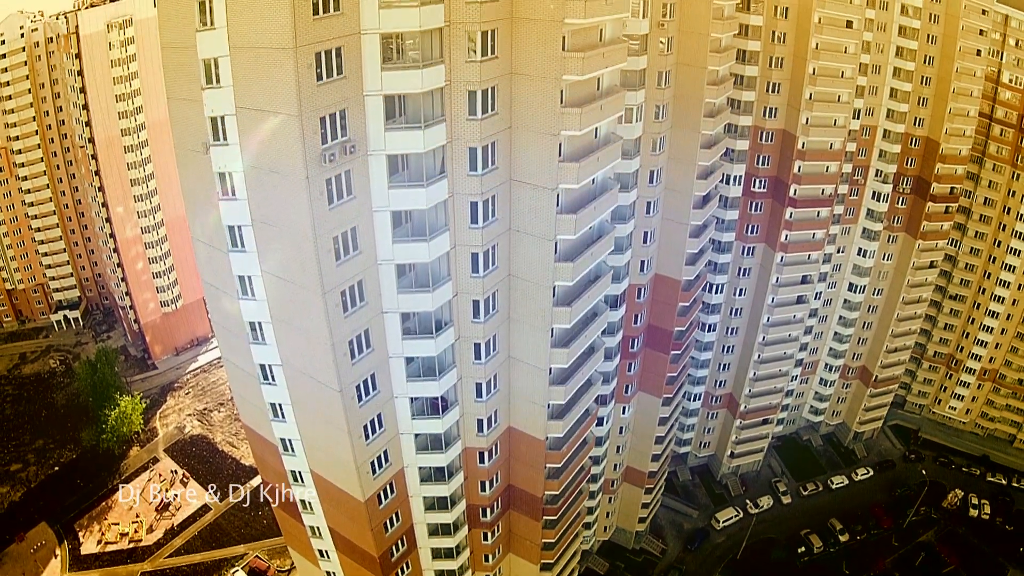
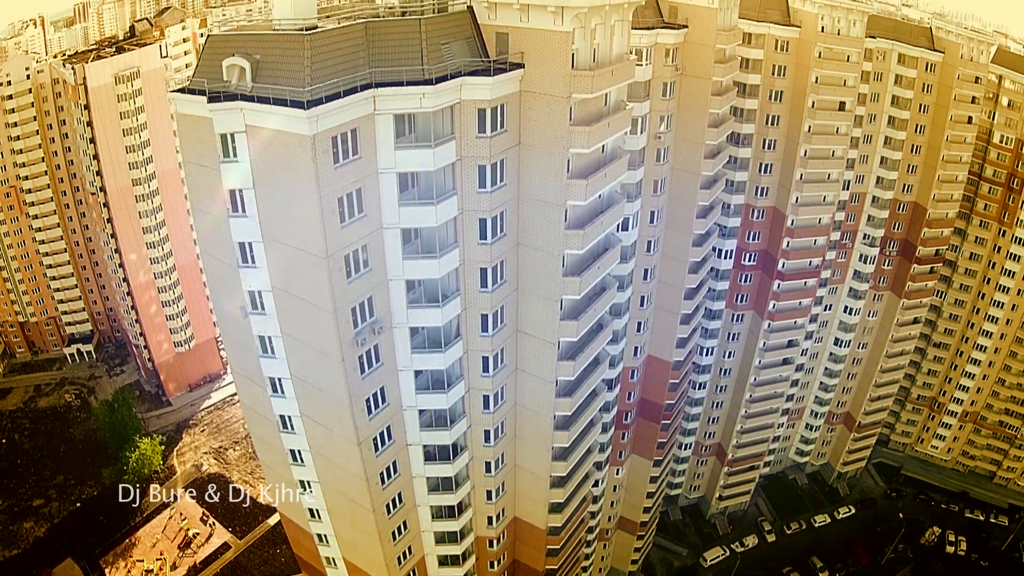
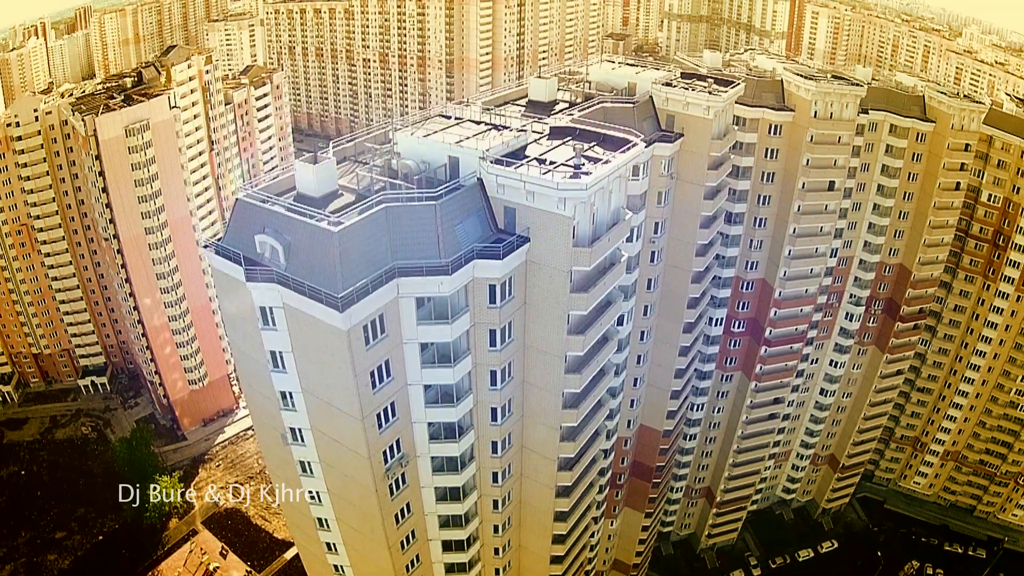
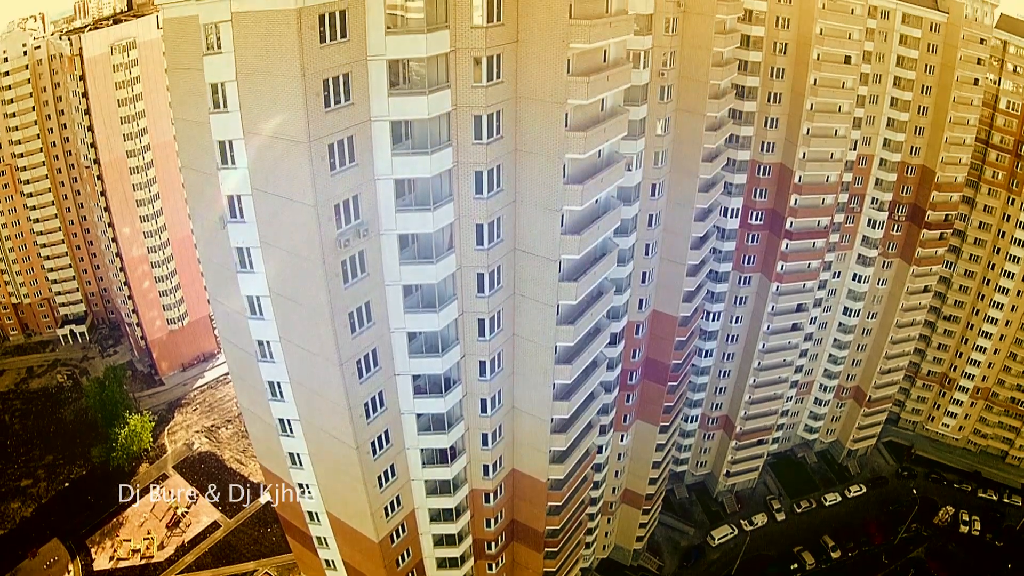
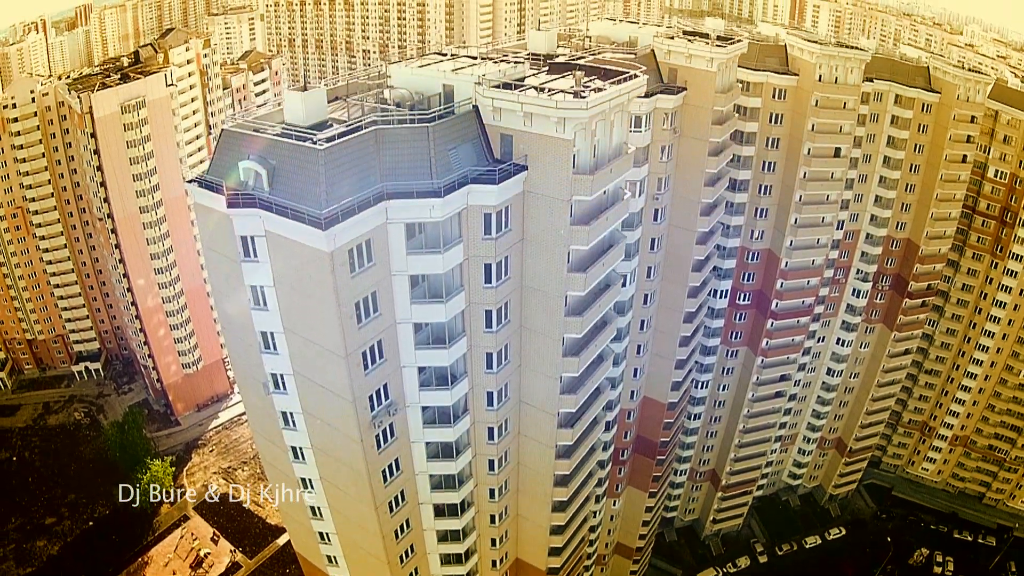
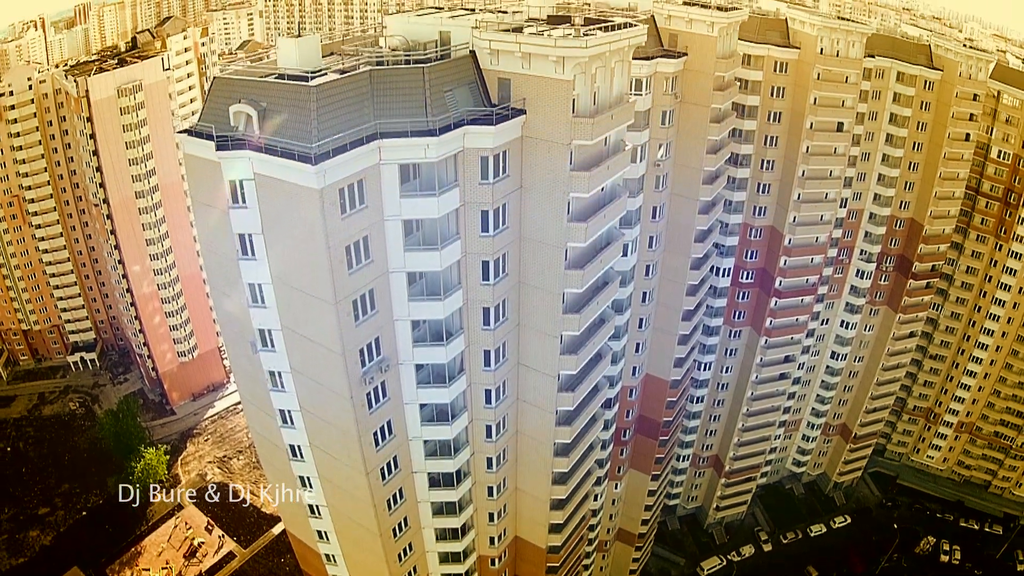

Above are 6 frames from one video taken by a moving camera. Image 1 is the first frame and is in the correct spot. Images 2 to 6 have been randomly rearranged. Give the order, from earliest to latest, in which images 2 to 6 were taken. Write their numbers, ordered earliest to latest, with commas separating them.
4, 2, 6, 5, 3
